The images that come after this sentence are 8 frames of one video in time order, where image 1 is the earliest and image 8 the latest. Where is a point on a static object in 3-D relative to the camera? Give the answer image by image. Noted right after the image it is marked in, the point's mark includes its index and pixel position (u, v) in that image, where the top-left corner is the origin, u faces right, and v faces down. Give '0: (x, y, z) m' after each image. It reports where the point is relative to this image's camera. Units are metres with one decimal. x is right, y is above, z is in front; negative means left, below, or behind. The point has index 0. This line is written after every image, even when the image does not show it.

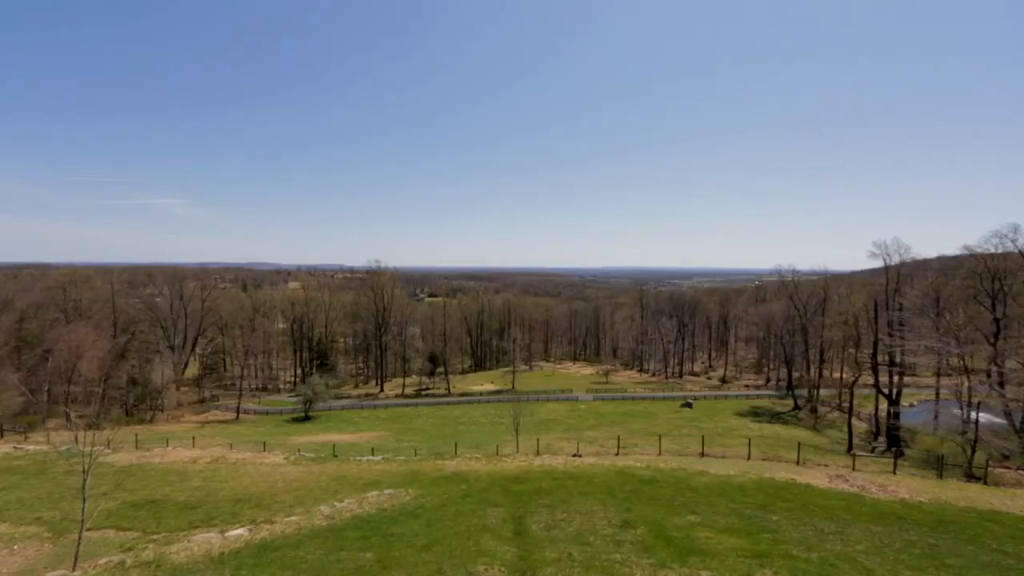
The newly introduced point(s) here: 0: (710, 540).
0: (+7.3, -9.4, +19.1) m
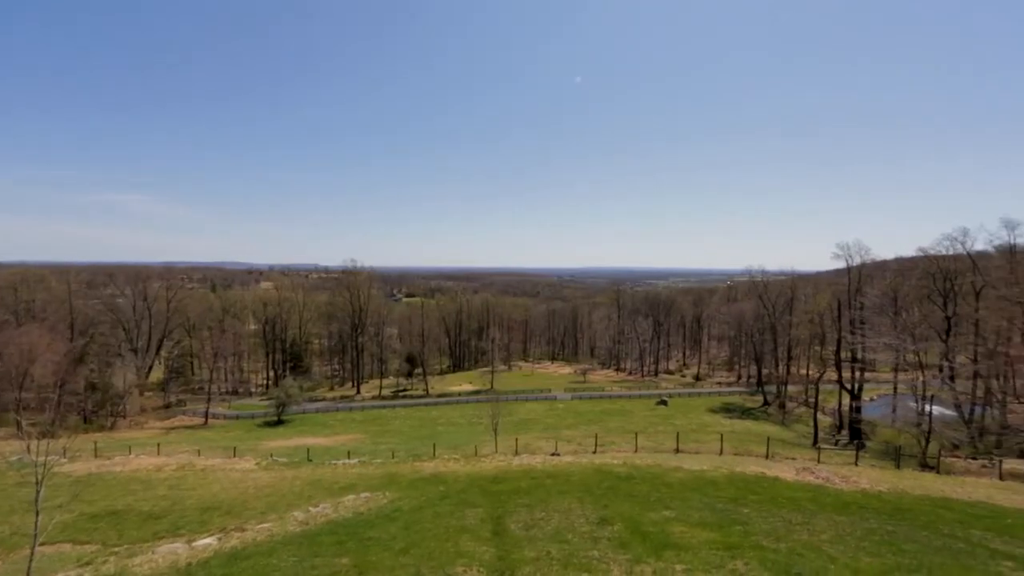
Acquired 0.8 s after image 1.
0: (+6.5, -9.4, +19.9) m
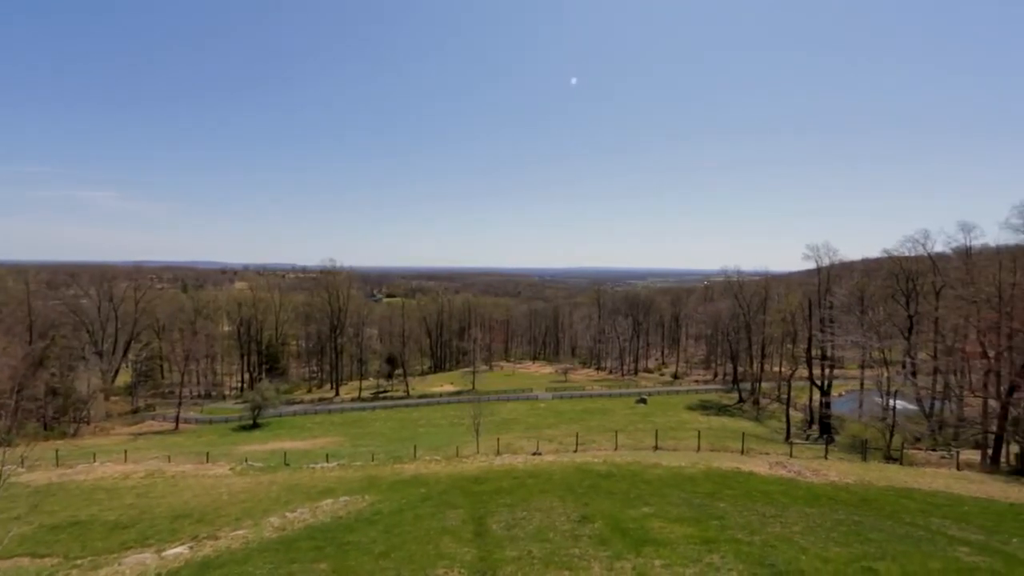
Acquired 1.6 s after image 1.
0: (+5.8, -9.4, +20.6) m
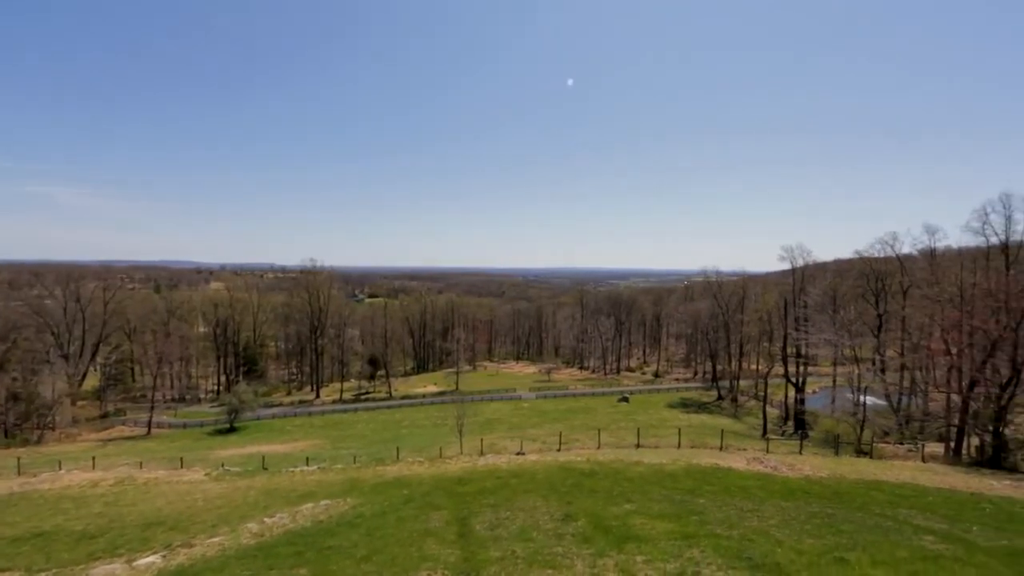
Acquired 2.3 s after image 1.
0: (+5.2, -9.4, +21.1) m
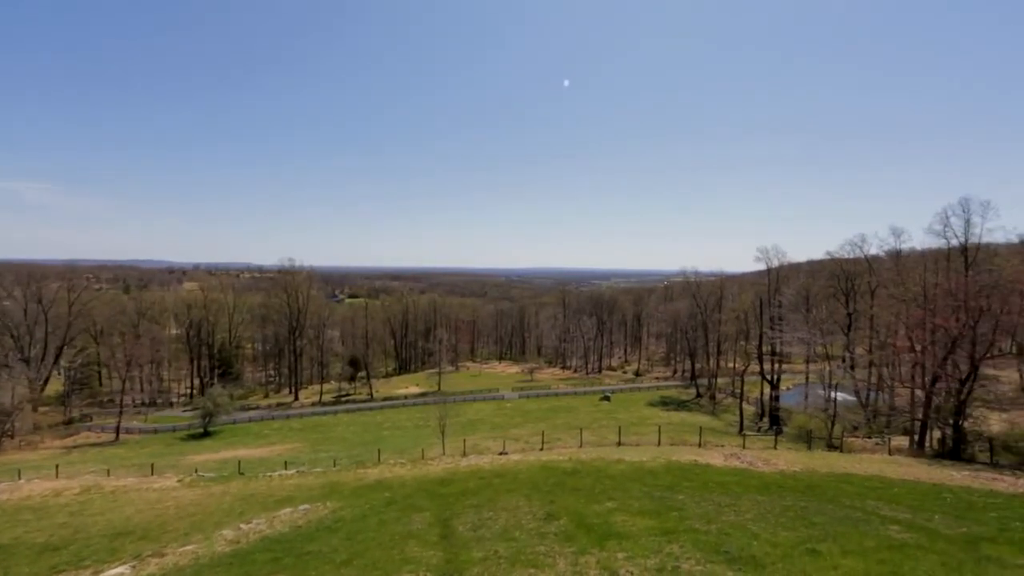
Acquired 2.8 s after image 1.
0: (+4.5, -9.4, +21.7) m
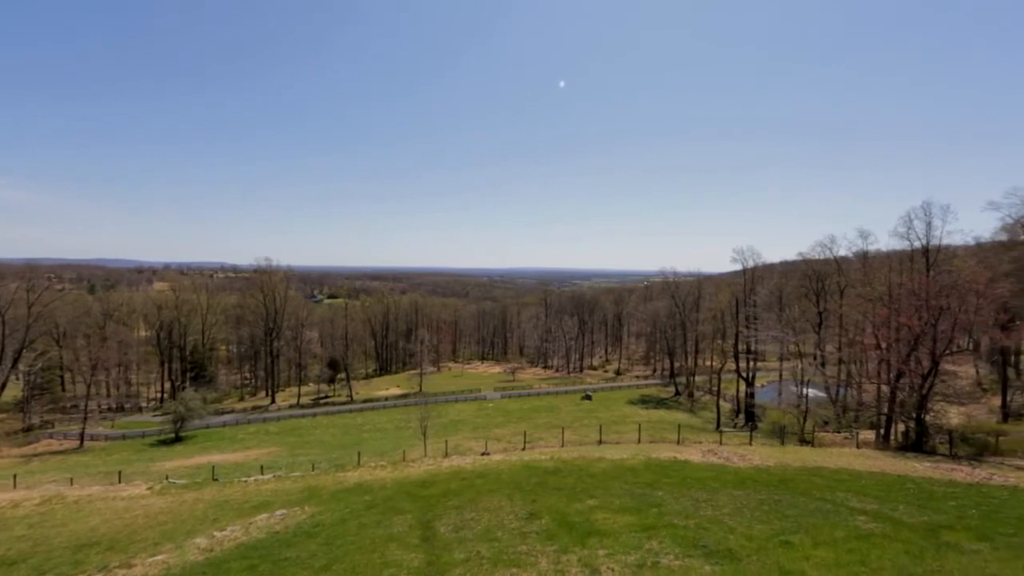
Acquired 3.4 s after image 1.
0: (+3.8, -9.4, +22.2) m
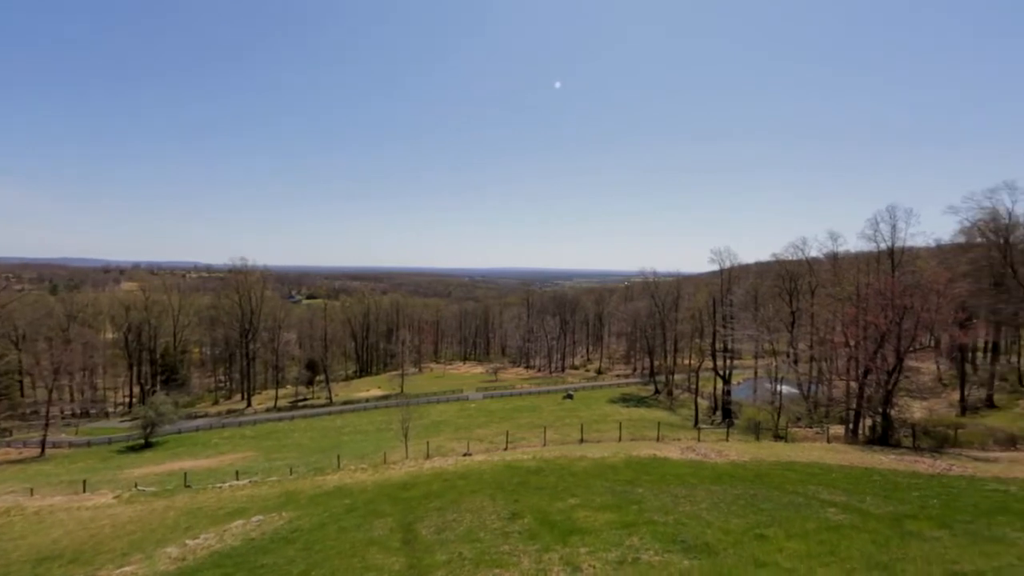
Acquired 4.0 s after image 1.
0: (+3.1, -9.4, +22.7) m
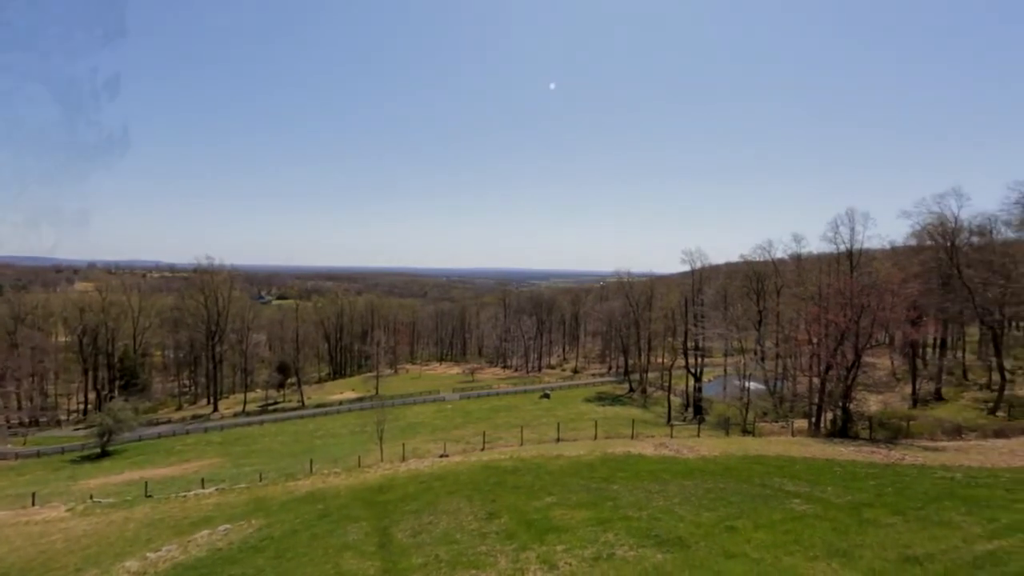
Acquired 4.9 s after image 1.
0: (+2.1, -9.4, +23.2) m
